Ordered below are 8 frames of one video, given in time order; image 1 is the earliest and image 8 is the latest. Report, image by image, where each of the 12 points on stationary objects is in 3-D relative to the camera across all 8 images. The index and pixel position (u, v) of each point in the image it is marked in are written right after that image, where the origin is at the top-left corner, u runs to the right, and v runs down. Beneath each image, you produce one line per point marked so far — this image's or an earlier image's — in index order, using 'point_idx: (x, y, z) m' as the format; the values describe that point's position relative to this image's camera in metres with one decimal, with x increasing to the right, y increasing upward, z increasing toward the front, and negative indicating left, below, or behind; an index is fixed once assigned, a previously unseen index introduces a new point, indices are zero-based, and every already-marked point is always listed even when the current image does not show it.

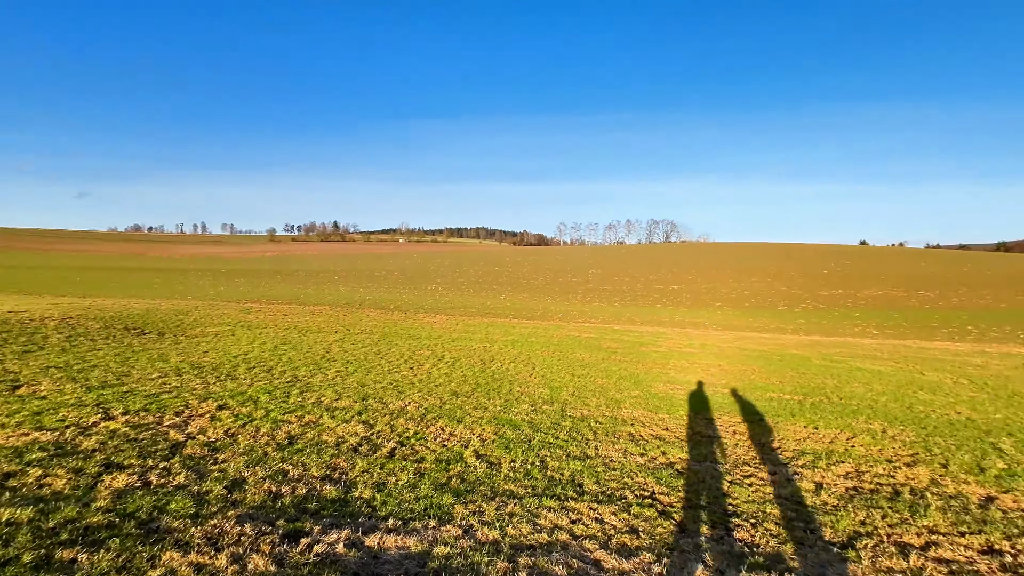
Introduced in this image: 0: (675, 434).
0: (+2.9, -2.5, +8.5) m
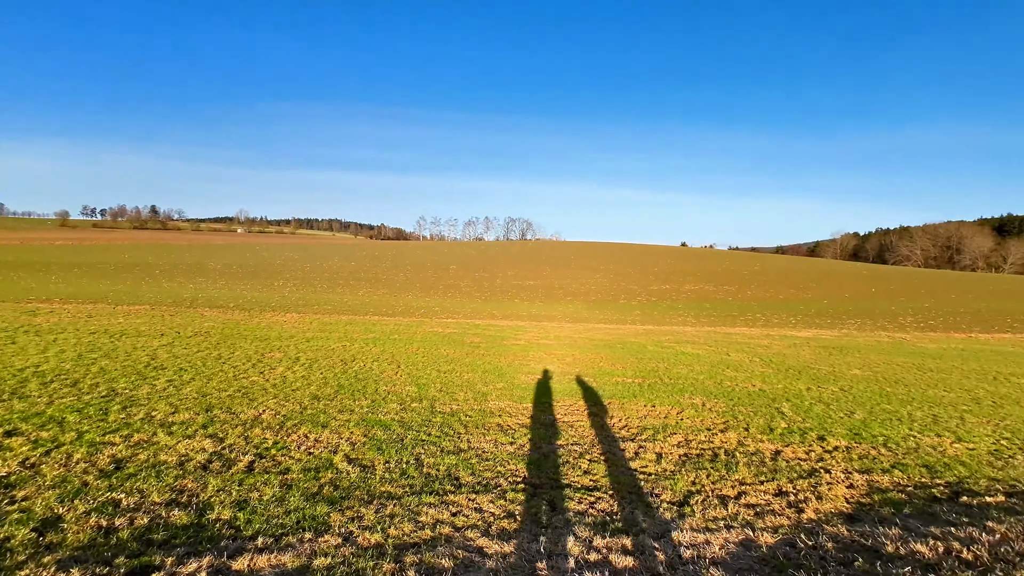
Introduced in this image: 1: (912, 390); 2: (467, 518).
0: (+0.5, -2.5, +9.1) m
1: (+13.3, -3.4, +16.3) m
2: (-0.4, -2.1, +4.5) m
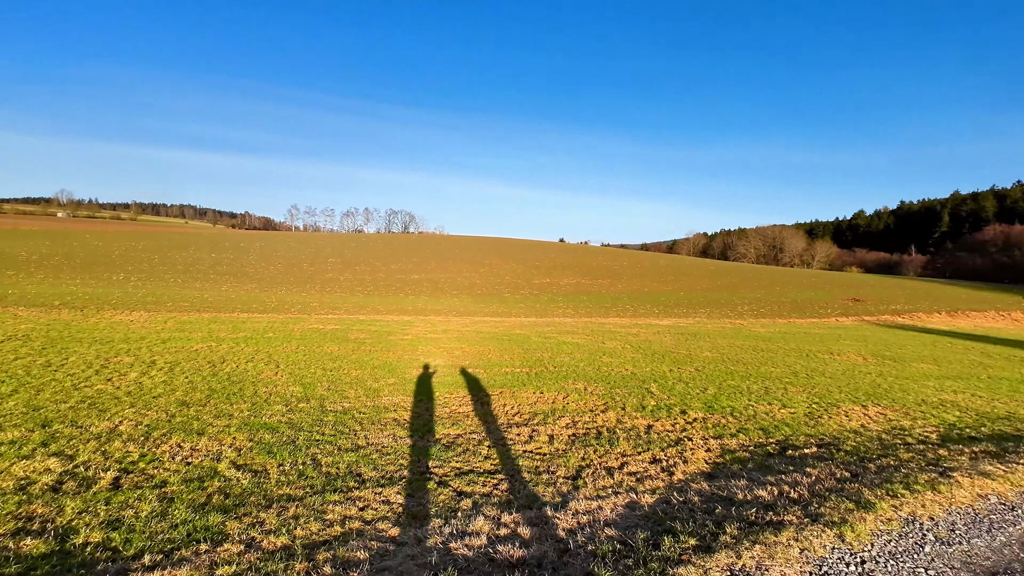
0: (-1.4, -2.4, +9.2) m
1: (+9.3, -3.1, +19.2) m
2: (-1.2, -2.0, +4.5) m
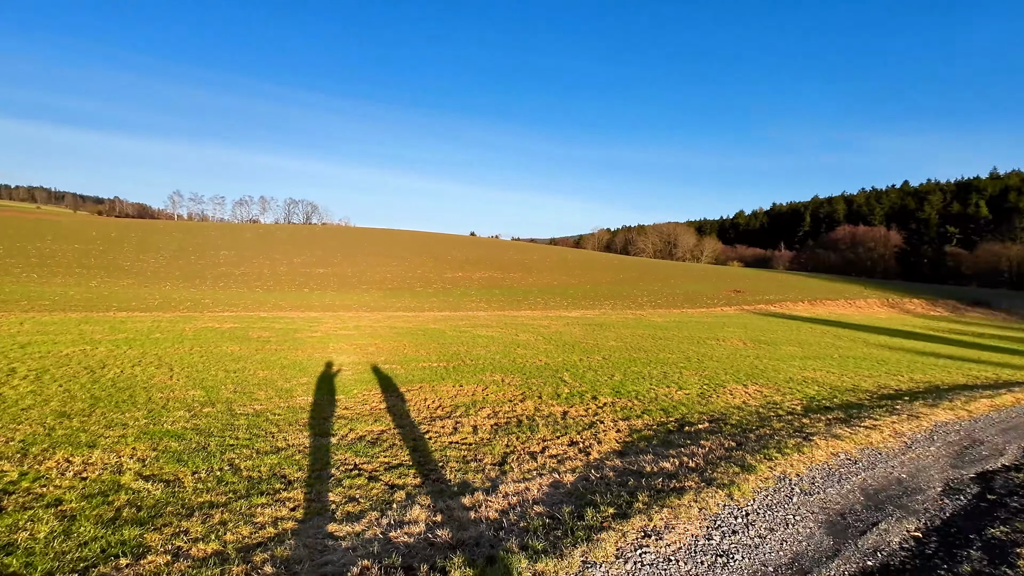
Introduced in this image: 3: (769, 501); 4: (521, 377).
0: (-2.9, -2.3, +9.1) m
1: (+5.8, -2.8, +20.8) m
2: (-1.9, -2.0, +4.5) m
3: (+2.6, -2.1, +4.9) m
4: (+0.2, -2.6, +14.3) m
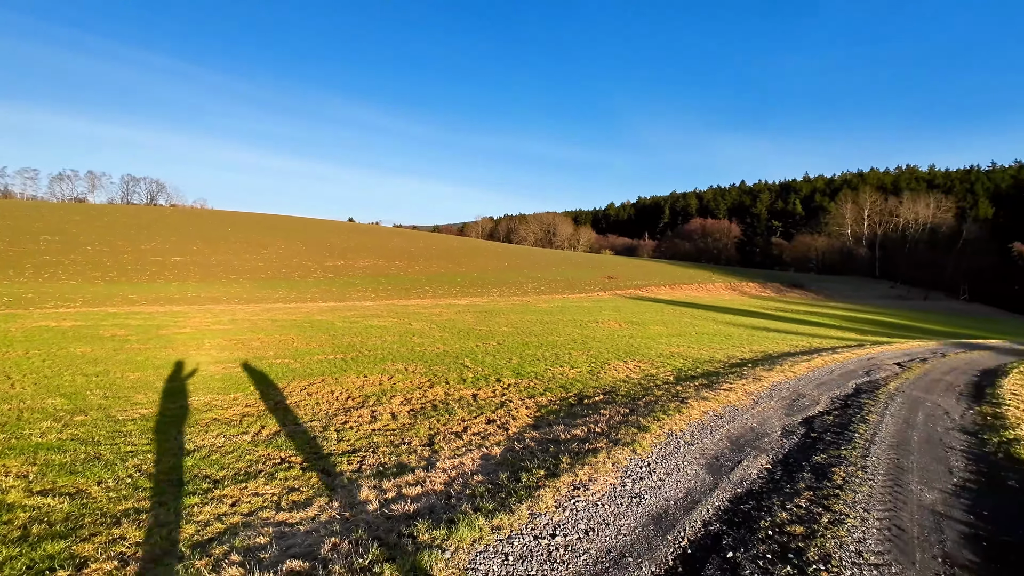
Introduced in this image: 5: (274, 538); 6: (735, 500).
0: (-4.5, -2.1, +8.7) m
1: (+1.2, -2.3, +22.2) m
2: (-2.4, -2.0, +4.4) m
3: (+1.9, -2.0, +5.9) m
4: (-2.7, -2.3, +14.5) m
5: (-1.8, -1.9, +3.7) m
6: (+2.2, -2.1, +4.8) m
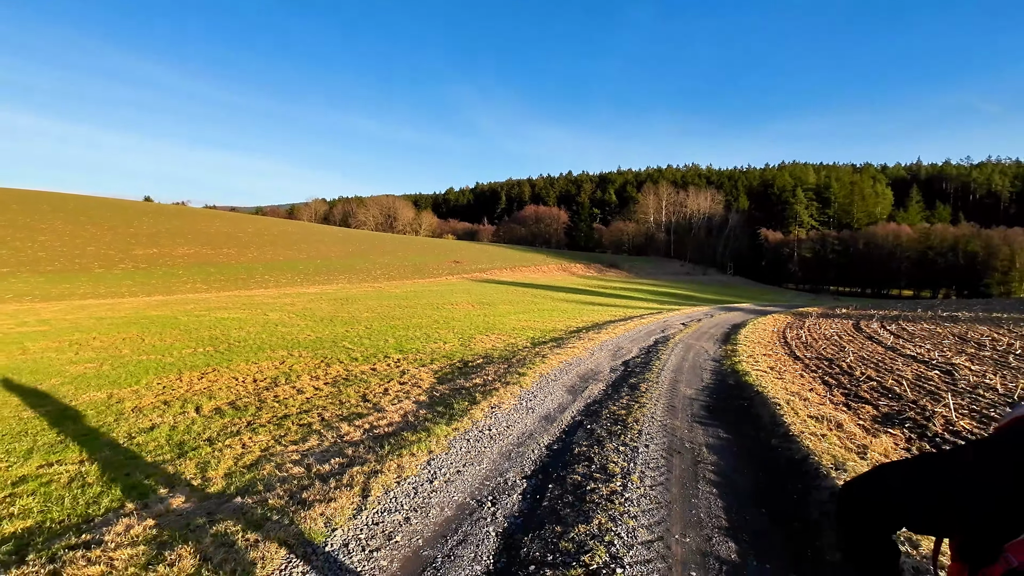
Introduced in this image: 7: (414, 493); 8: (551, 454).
0: (-6.4, -2.0, +9.2) m
1: (-5.3, -1.6, +23.8) m
2: (-3.1, -1.9, +5.8) m
3: (+0.5, -1.7, +8.6) m
4: (-6.5, -2.0, +15.3) m
5: (-2.3, -1.8, +5.3) m
6: (+1.2, -1.8, +7.6) m
7: (-0.8, -1.8, +4.2) m
8: (+0.4, -1.8, +5.4) m
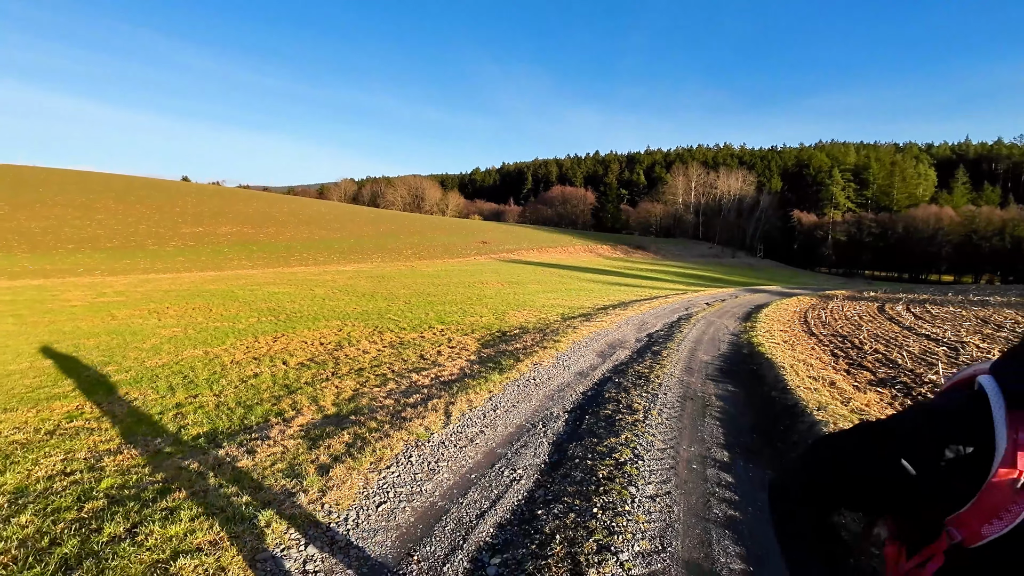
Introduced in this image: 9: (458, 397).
0: (-5.6, -1.4, +10.8) m
1: (-3.7, -0.5, +25.3) m
2: (-2.5, -1.5, +7.2) m
3: (+1.2, -1.3, +9.8) m
4: (-5.4, -1.1, +16.8) m
5: (-1.7, -1.5, +6.7) m
6: (+1.8, -1.4, +8.8) m
7: (-0.3, -1.5, +5.6) m
8: (+1.0, -1.5, +6.7) m
9: (-0.7, -1.4, +6.2) m
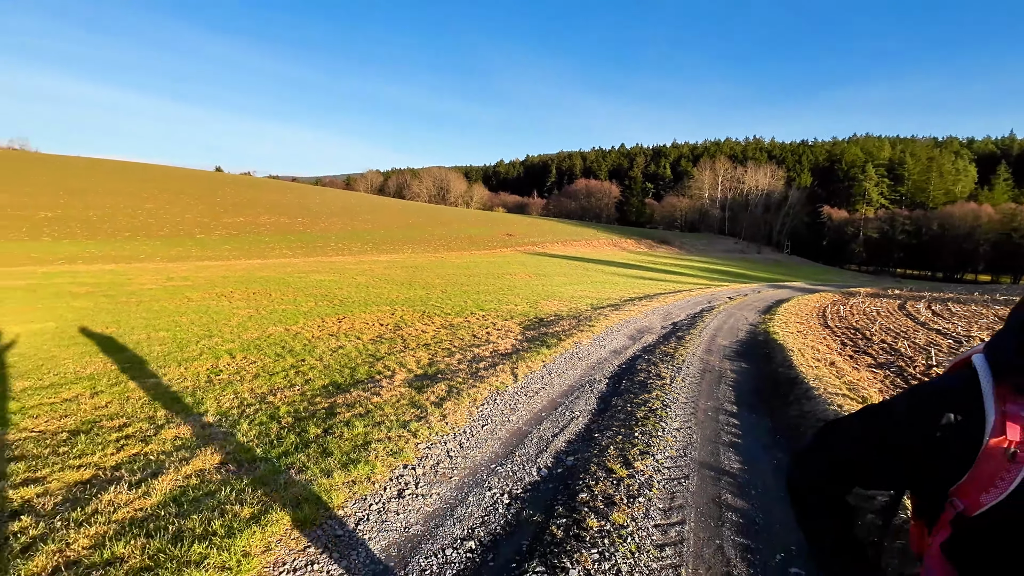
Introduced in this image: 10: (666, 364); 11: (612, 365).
0: (-4.6, -1.1, +12.5) m
1: (-2.1, +0.1, +26.9) m
2: (-1.6, -1.3, +8.8) m
3: (+2.2, -1.1, +11.2) m
4: (-4.2, -0.7, +18.5) m
5: (-0.9, -1.3, +8.2) m
6: (+2.7, -1.2, +10.2) m
7: (+0.4, -1.3, +7.0) m
8: (+1.8, -1.3, +8.1) m
9: (+0.1, -1.2, +7.6) m
10: (+2.6, -1.3, +8.2) m
11: (+1.7, -1.3, +8.2) m
